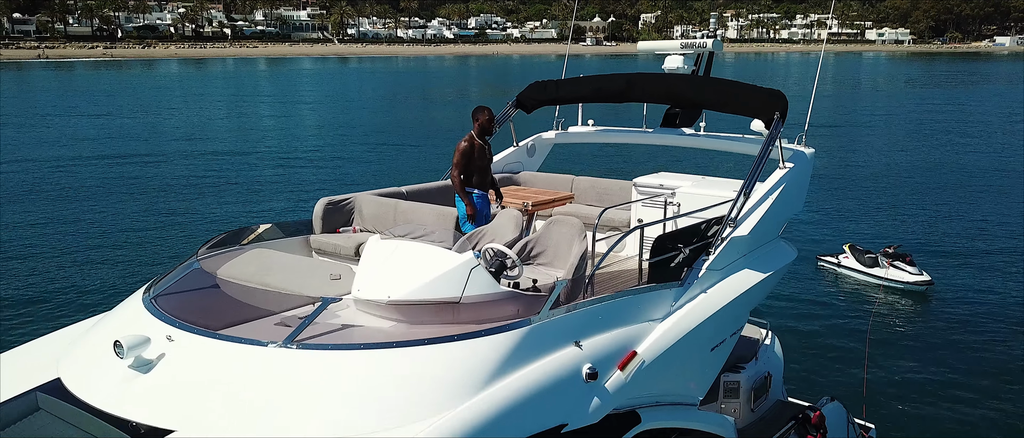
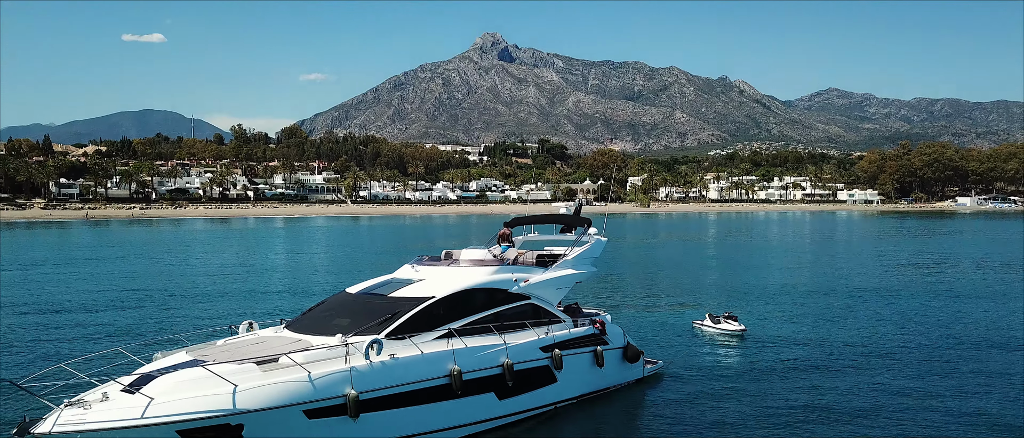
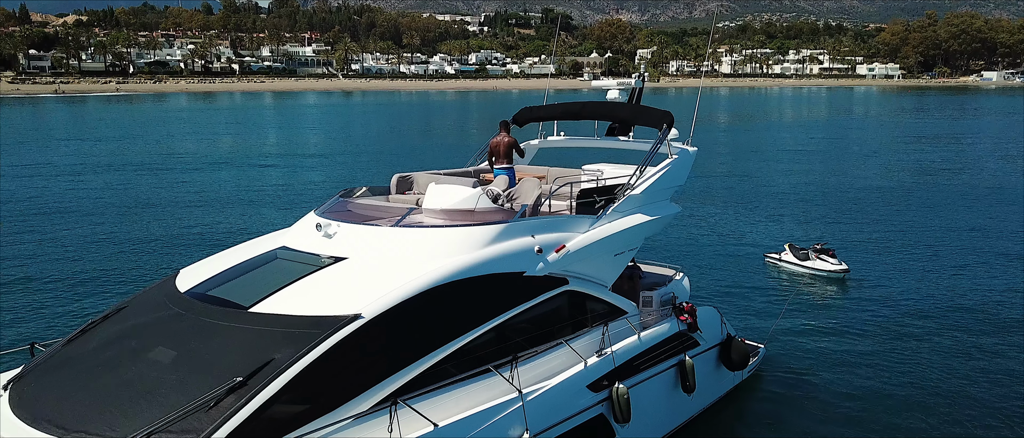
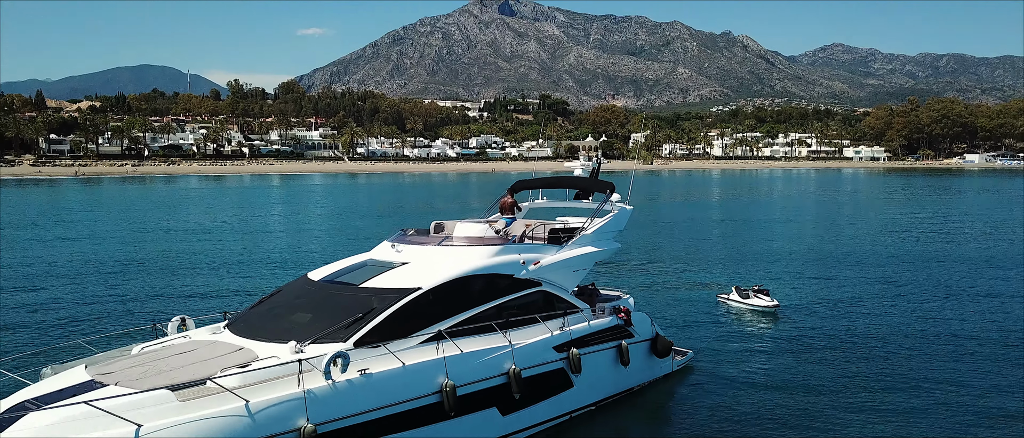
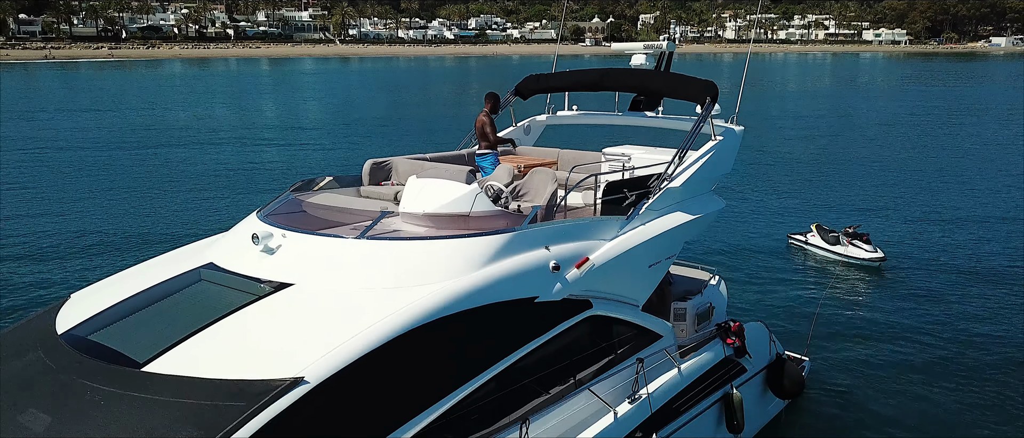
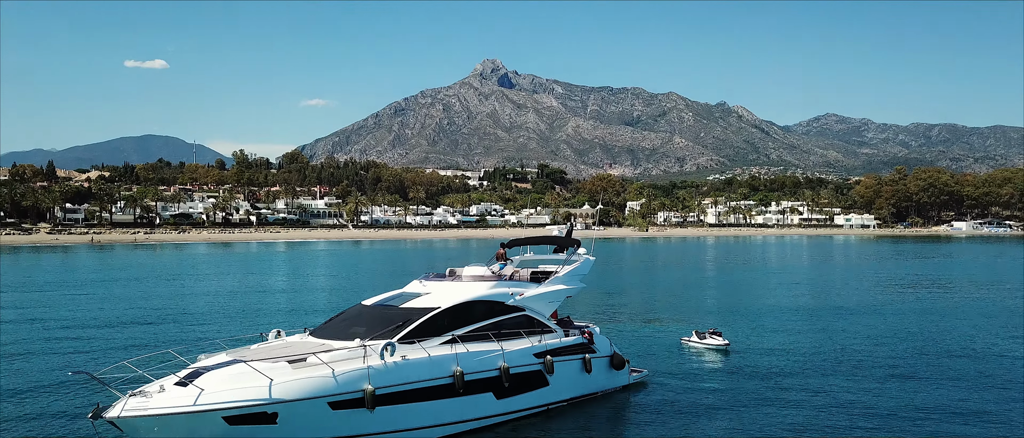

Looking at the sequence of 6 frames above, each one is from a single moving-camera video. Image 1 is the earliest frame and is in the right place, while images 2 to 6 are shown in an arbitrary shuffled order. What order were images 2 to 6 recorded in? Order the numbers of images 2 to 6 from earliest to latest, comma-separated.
5, 3, 4, 2, 6
